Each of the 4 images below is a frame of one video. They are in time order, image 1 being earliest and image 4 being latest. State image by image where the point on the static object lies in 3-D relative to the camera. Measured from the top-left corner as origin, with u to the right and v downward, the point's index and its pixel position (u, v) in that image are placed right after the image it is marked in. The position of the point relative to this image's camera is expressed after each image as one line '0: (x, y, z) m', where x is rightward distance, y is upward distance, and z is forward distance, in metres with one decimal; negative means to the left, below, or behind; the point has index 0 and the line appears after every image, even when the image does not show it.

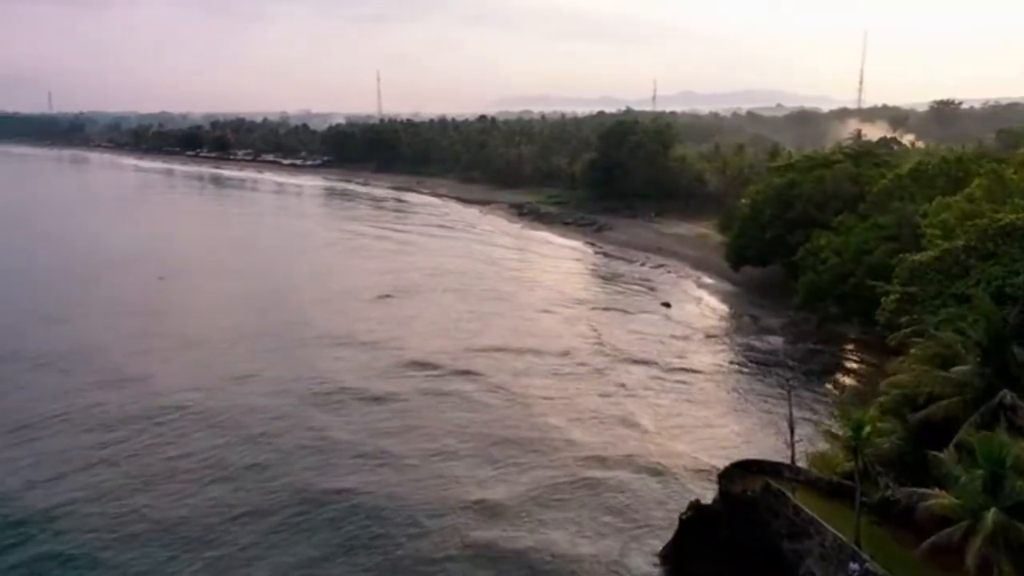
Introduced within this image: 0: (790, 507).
0: (+4.1, -3.3, +14.0) m
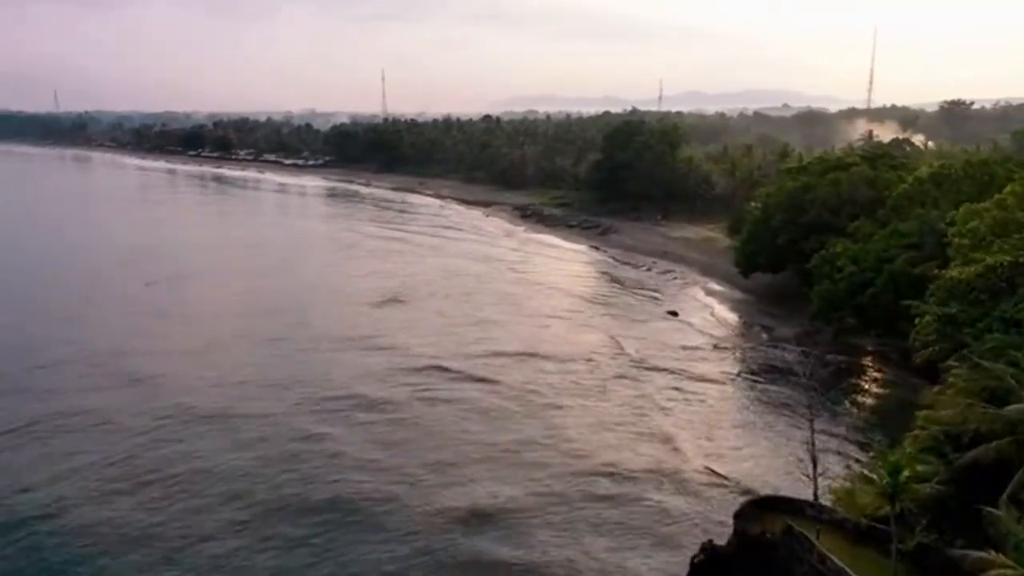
0: (+4.0, -3.5, +13.0) m
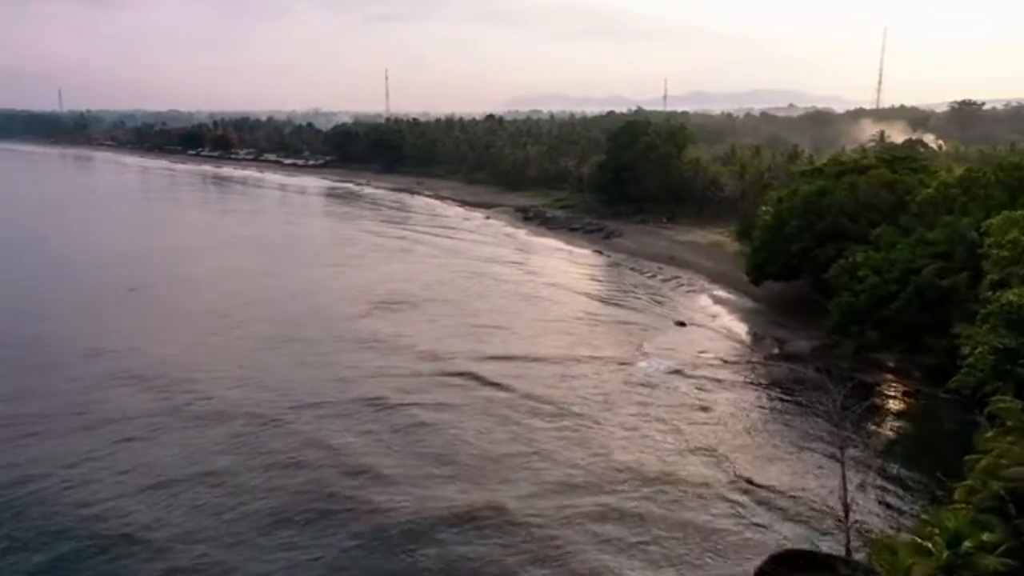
0: (+3.9, -3.7, +11.7) m
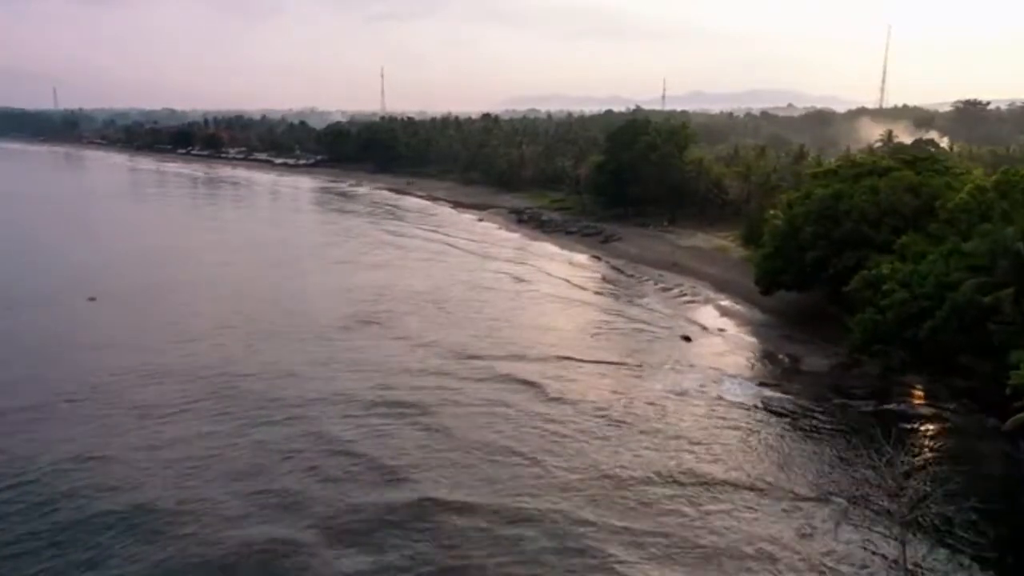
0: (+3.7, -4.0, +9.8) m
